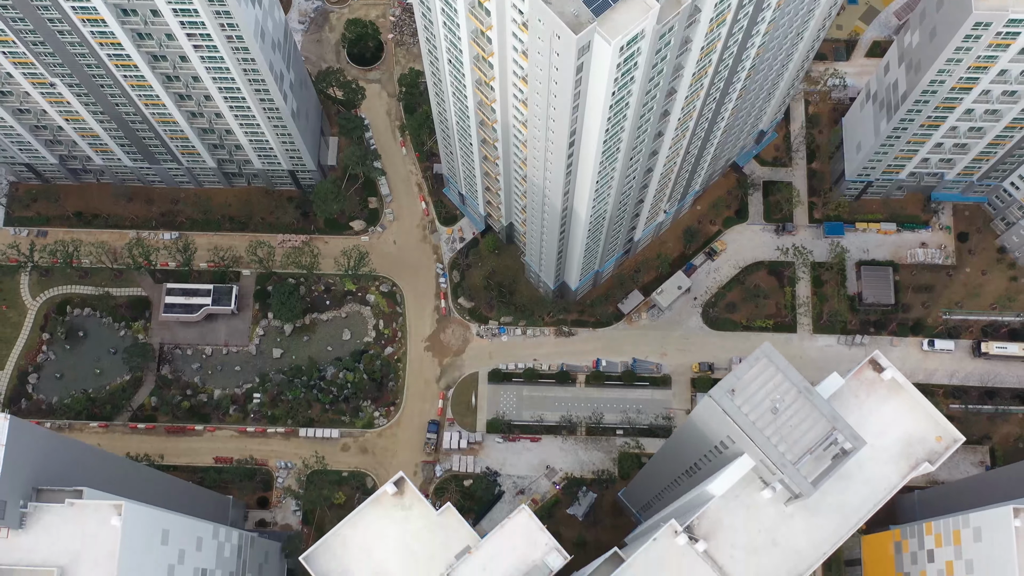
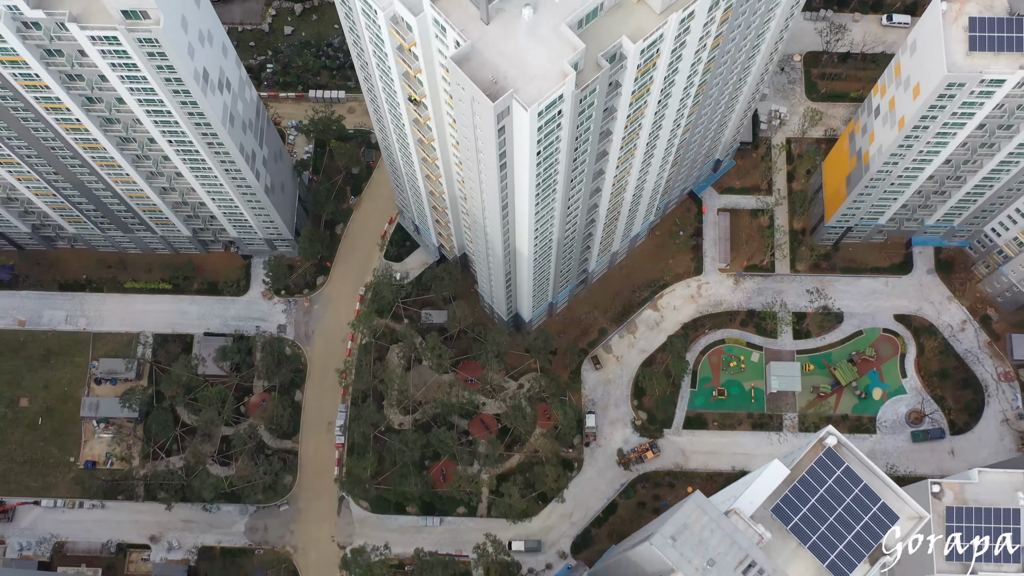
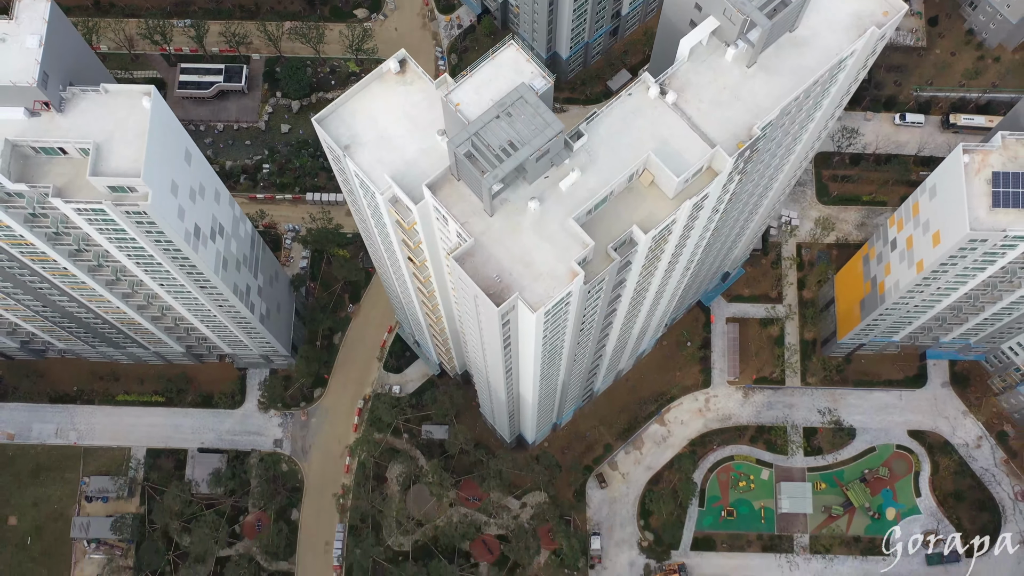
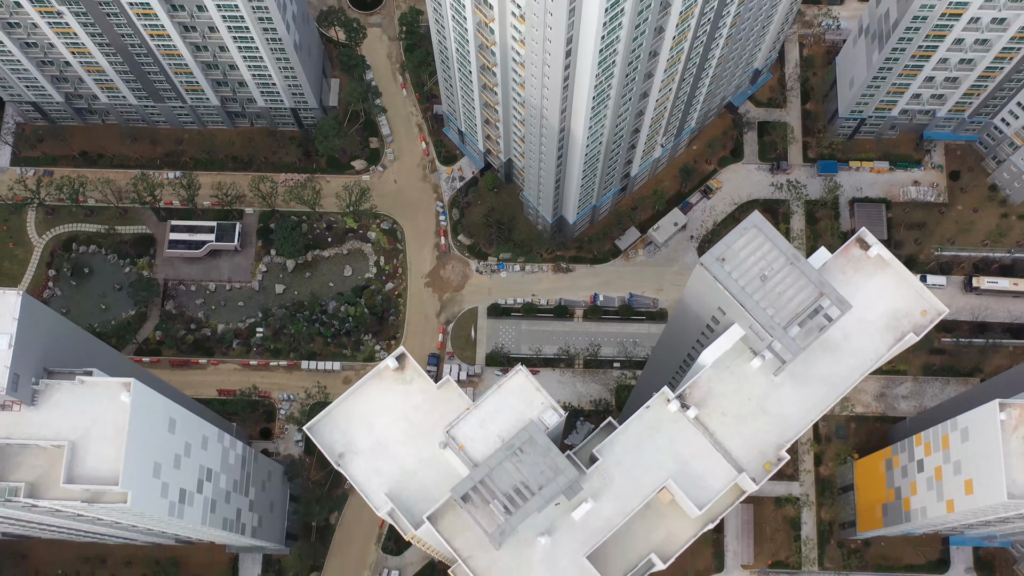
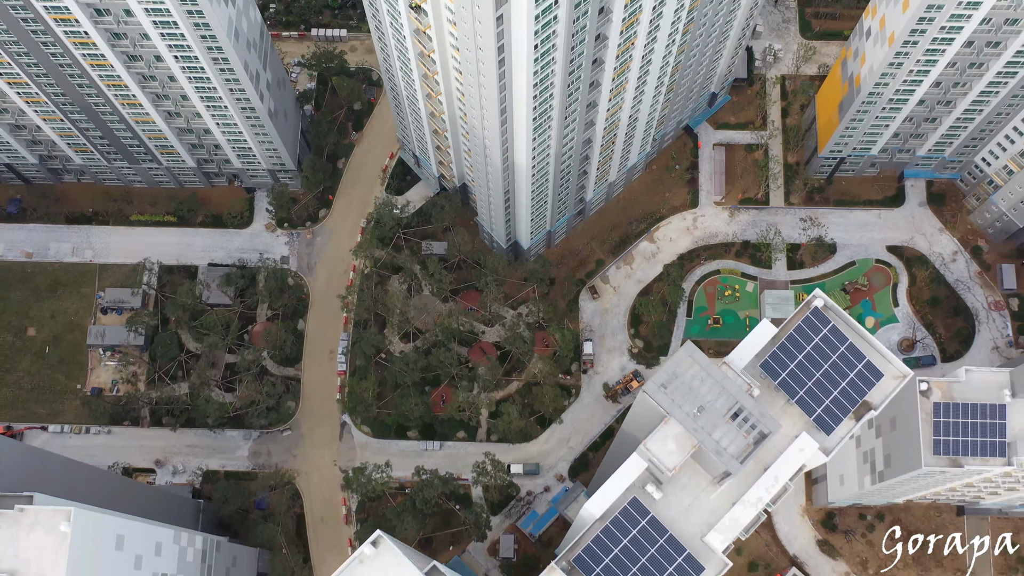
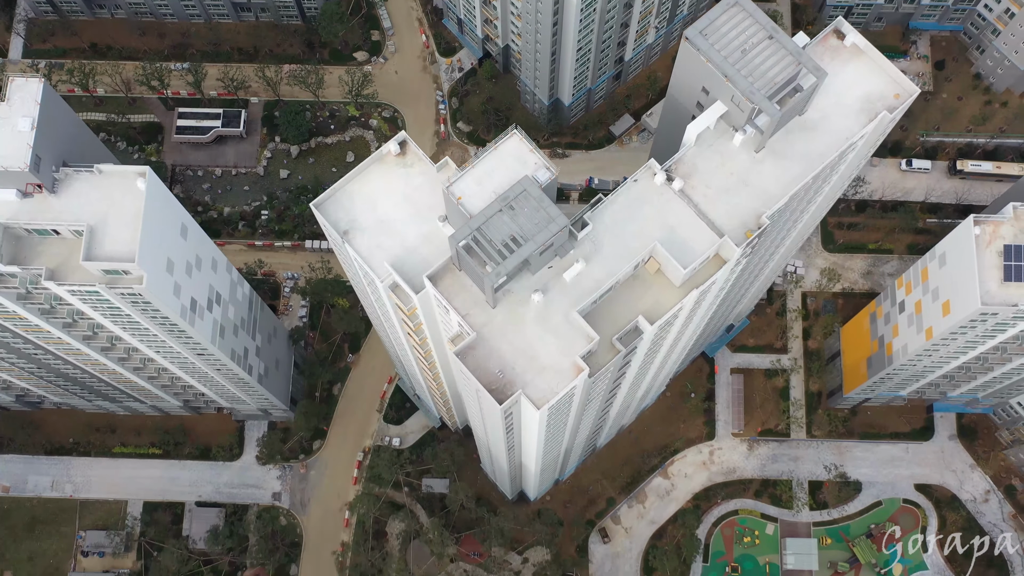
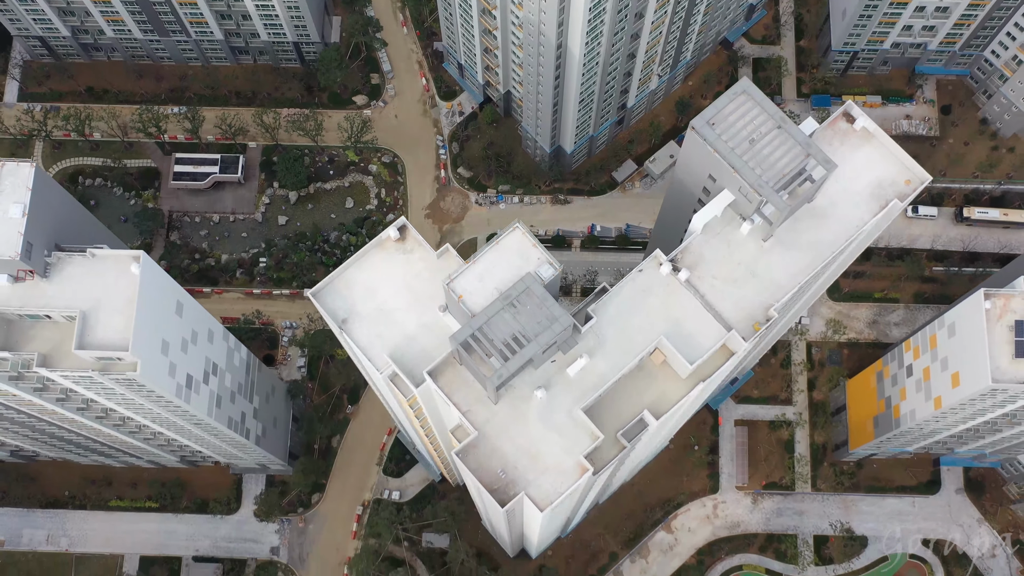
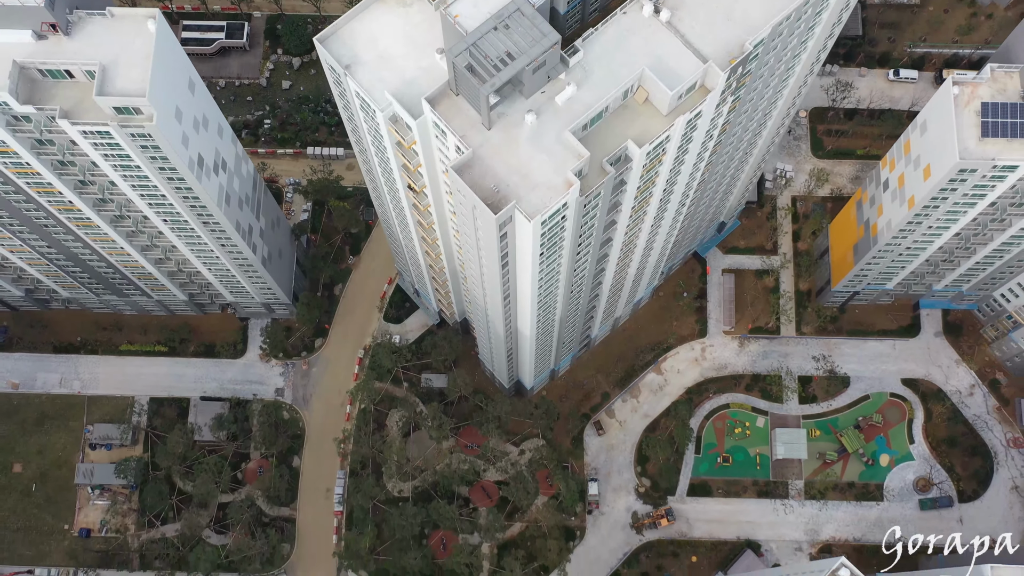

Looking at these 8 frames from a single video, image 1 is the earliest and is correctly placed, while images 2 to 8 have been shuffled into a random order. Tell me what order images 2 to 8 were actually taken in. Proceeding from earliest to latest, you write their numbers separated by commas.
4, 7, 6, 3, 8, 2, 5
